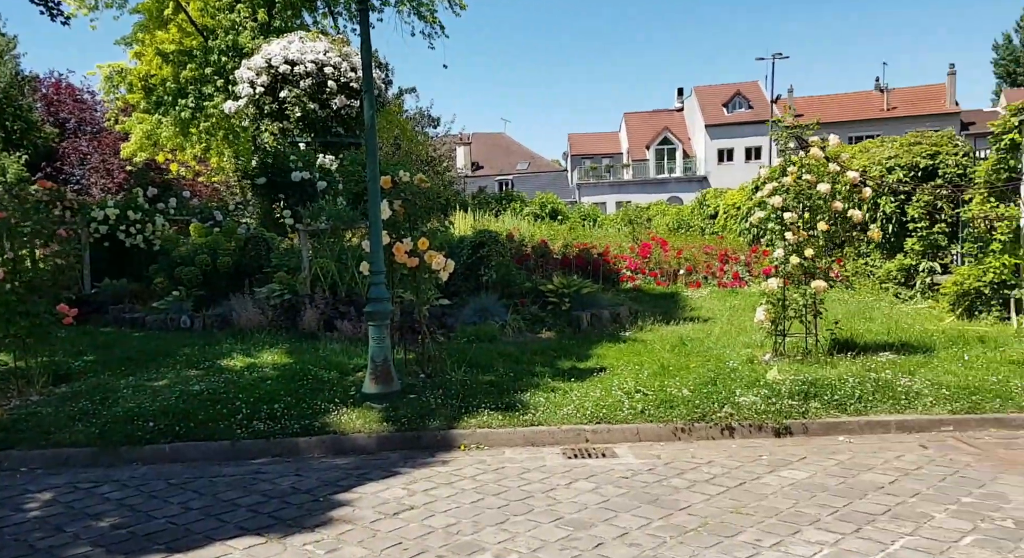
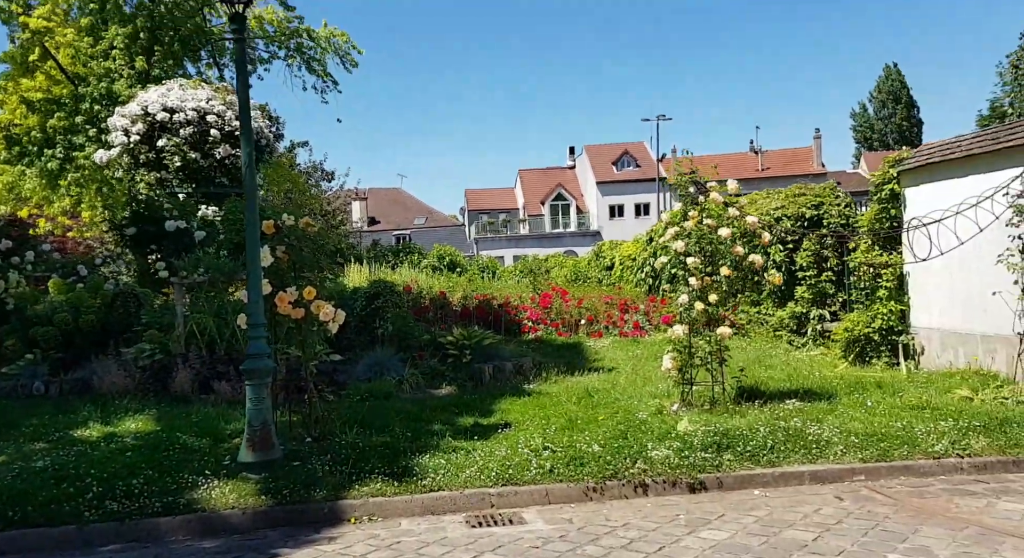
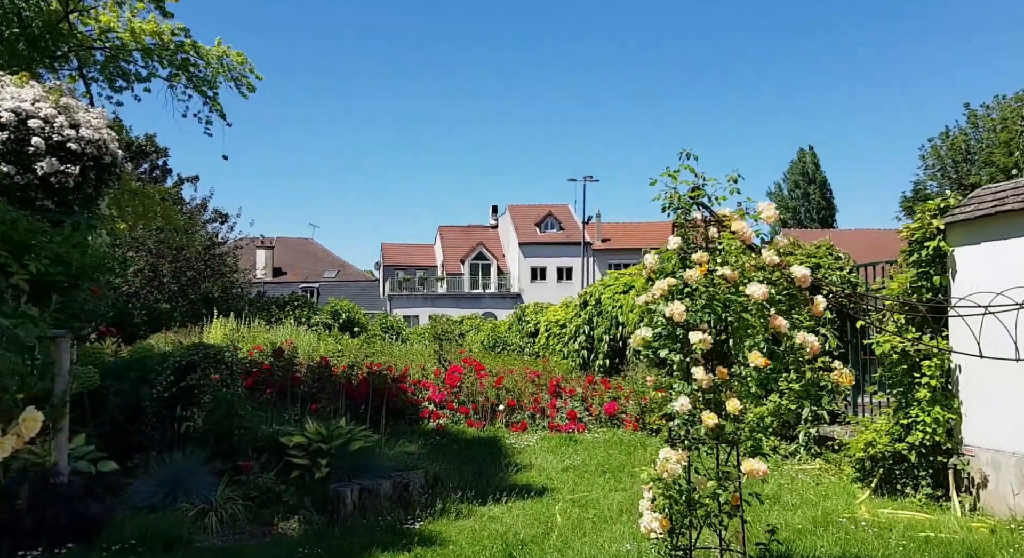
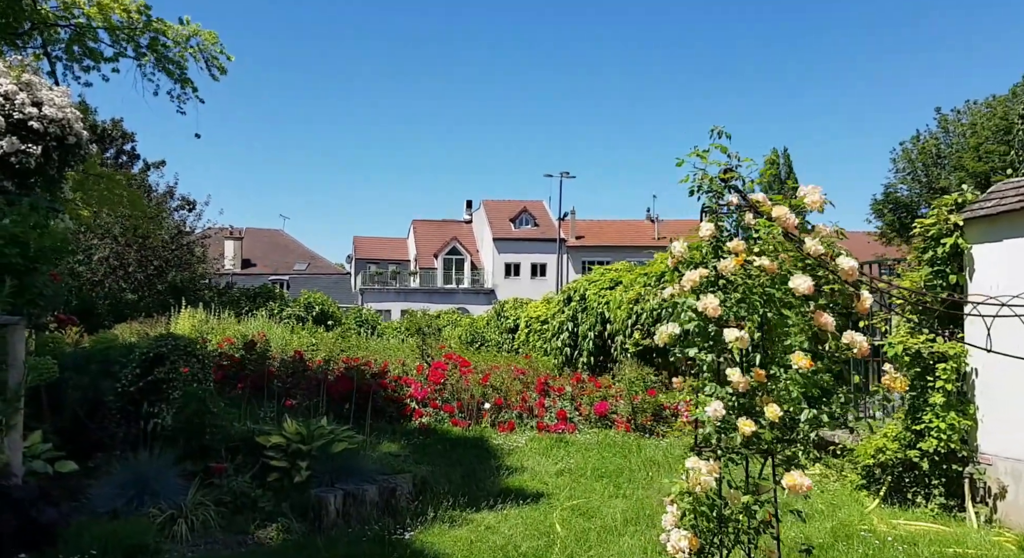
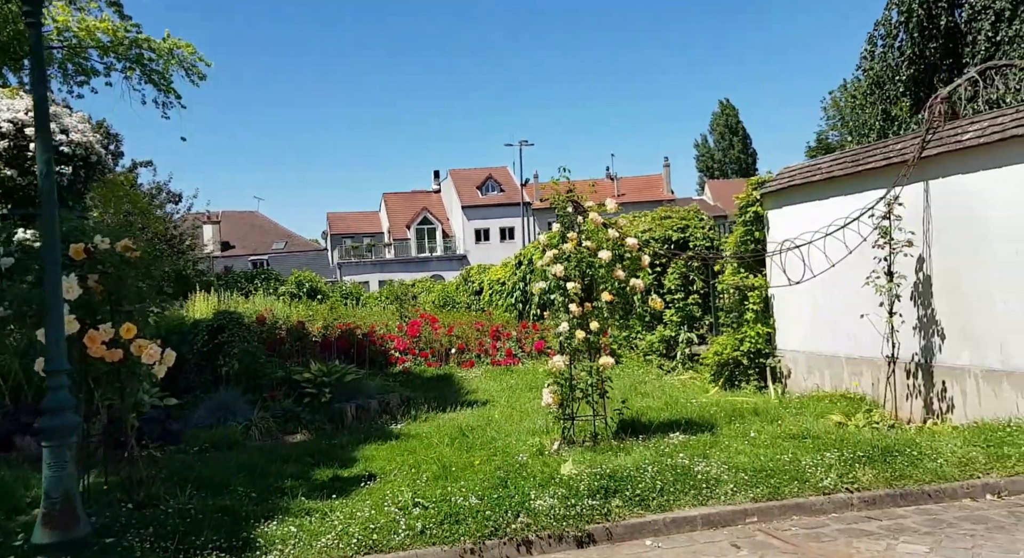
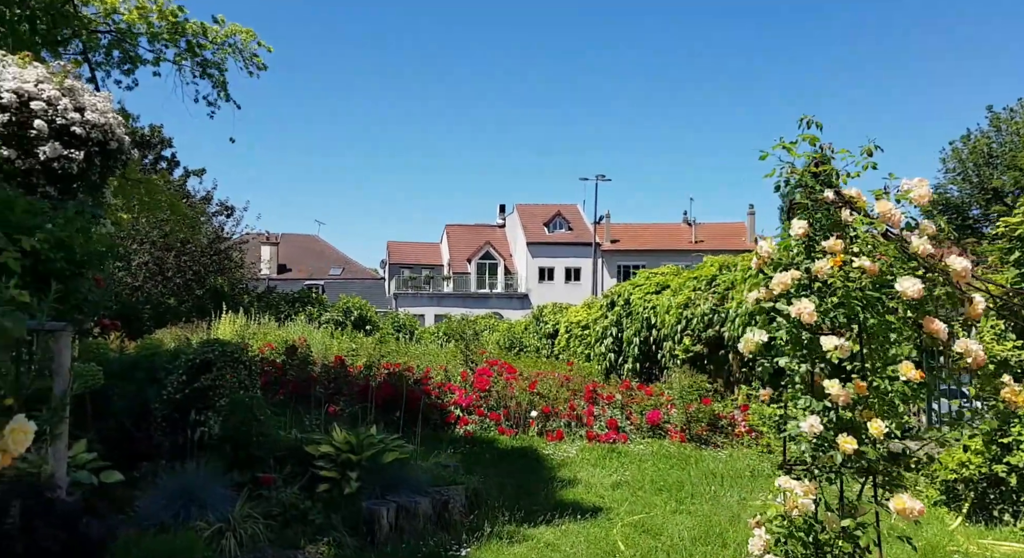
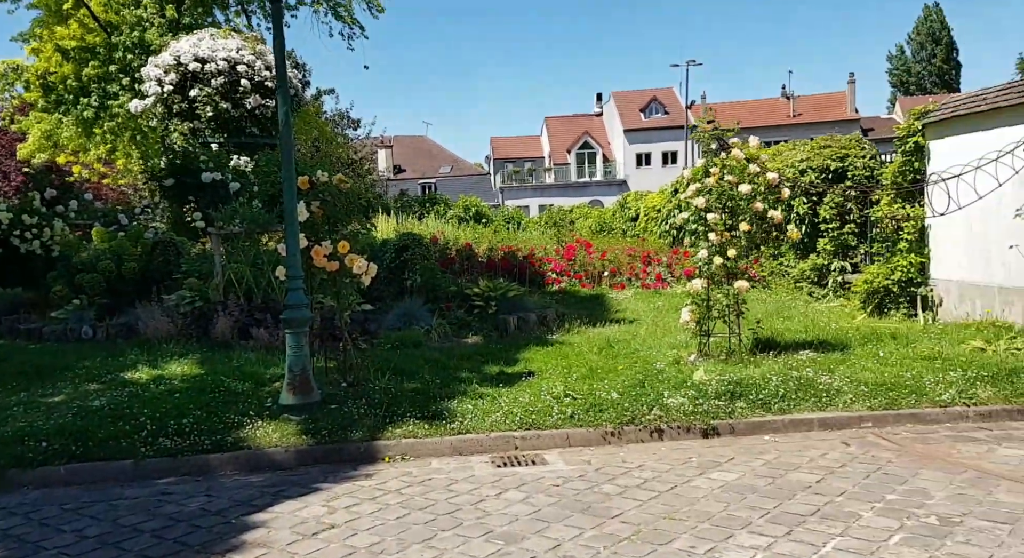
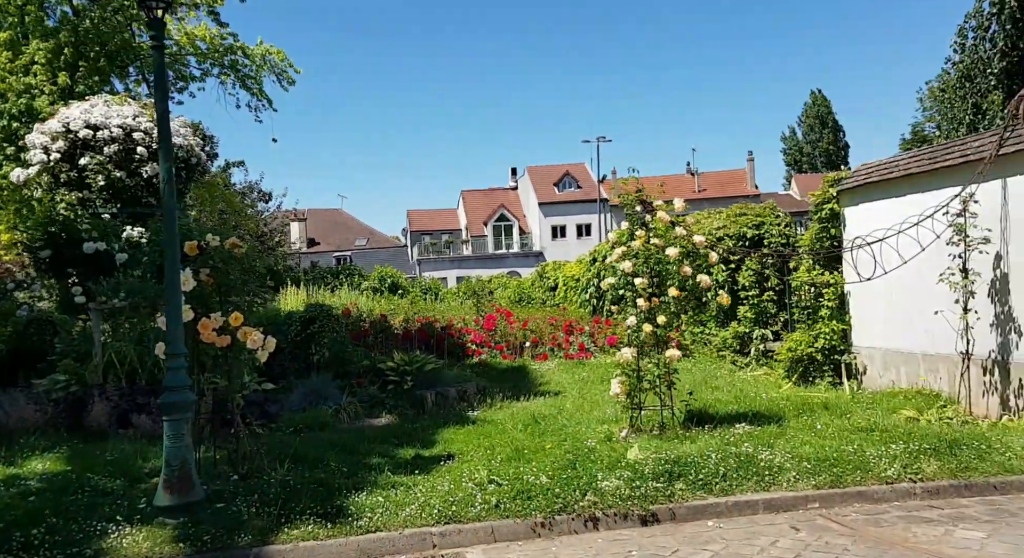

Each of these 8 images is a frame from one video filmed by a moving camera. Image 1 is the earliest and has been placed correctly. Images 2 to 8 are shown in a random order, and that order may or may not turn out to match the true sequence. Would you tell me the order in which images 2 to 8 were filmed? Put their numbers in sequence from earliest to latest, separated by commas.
7, 2, 8, 5, 3, 4, 6
